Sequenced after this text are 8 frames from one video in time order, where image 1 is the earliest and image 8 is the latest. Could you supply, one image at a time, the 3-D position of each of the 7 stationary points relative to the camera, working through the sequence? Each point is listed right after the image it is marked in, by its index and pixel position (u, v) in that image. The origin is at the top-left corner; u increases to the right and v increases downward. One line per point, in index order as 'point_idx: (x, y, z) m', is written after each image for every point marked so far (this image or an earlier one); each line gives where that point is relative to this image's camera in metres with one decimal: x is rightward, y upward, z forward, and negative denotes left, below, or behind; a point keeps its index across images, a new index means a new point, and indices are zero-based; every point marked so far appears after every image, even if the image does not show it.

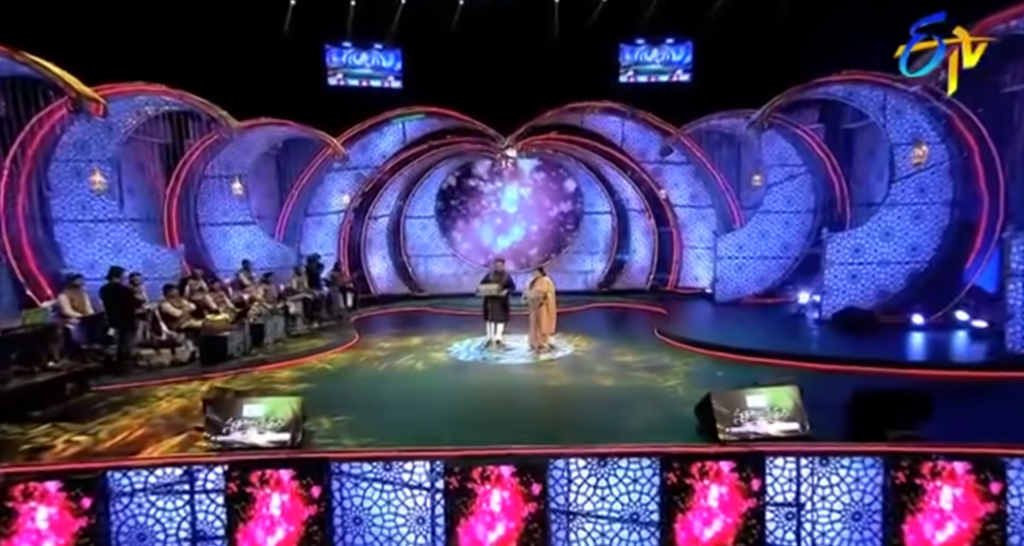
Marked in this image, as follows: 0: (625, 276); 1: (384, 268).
0: (+3.1, -0.1, +14.6) m
1: (-3.5, +0.1, +14.6) m
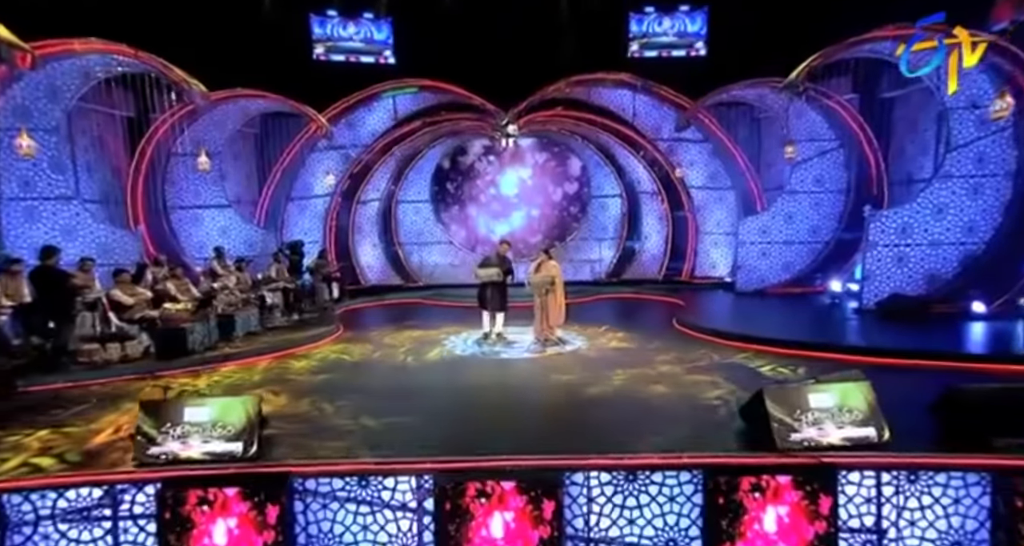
0: (+3.1, +0.2, +13.5) m
1: (-3.5, +0.4, +13.5) m
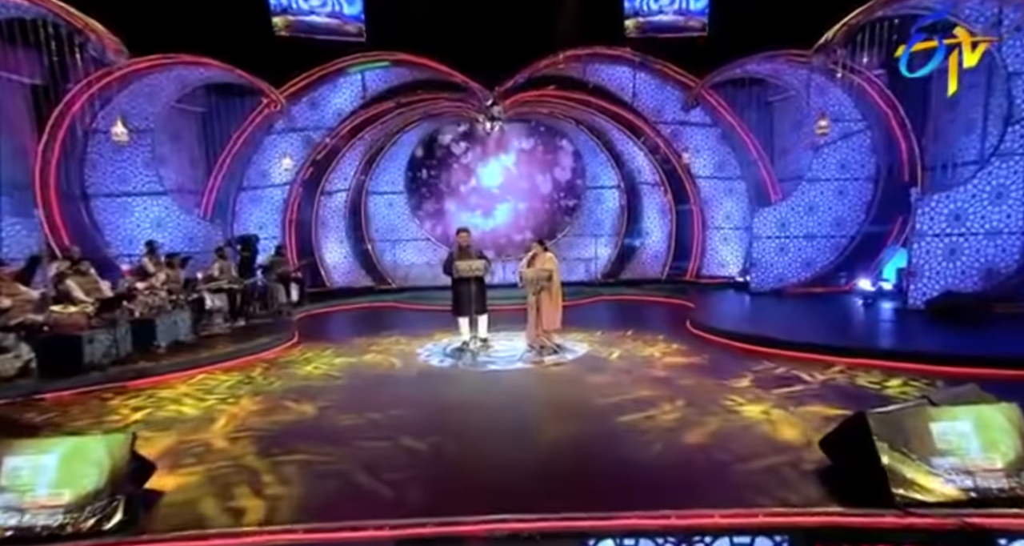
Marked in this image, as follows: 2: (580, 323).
0: (+2.8, +0.2, +12.1) m
1: (-3.8, +0.4, +11.9) m
2: (+1.2, -0.9, +9.6) m
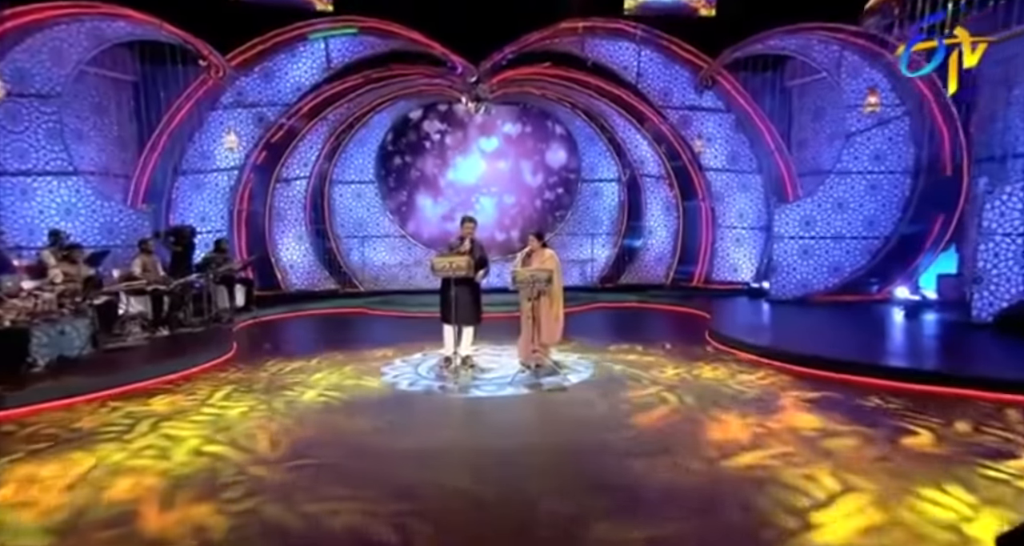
0: (+2.5, +0.1, +10.7) m
1: (-4.1, +0.3, +10.3) m
2: (+1.0, -1.0, +8.1) m
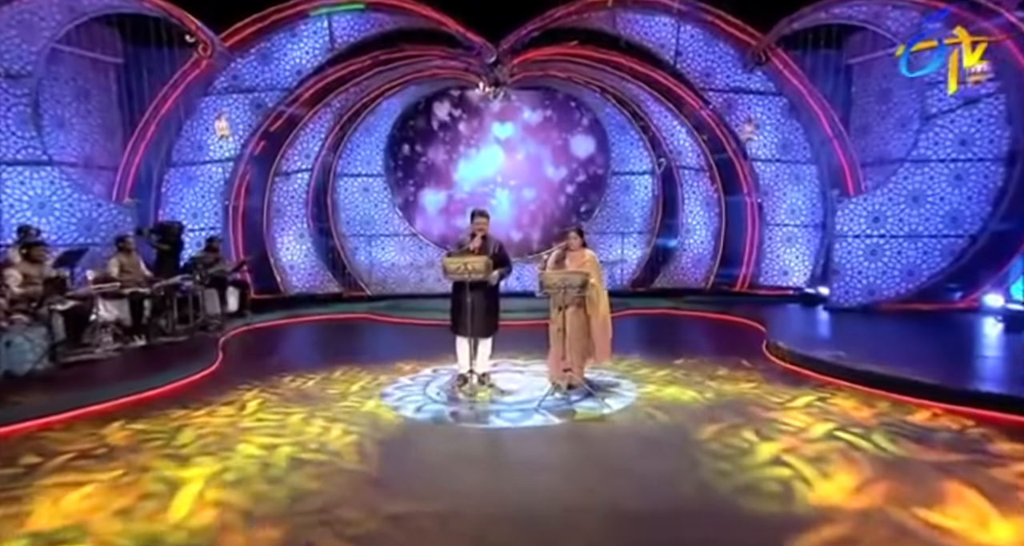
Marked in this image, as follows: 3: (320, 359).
0: (+2.8, +0.1, +9.6) m
1: (-3.7, +0.3, +9.4) m
2: (+1.3, -1.0, +7.1) m
3: (-2.5, -1.1, +7.0) m
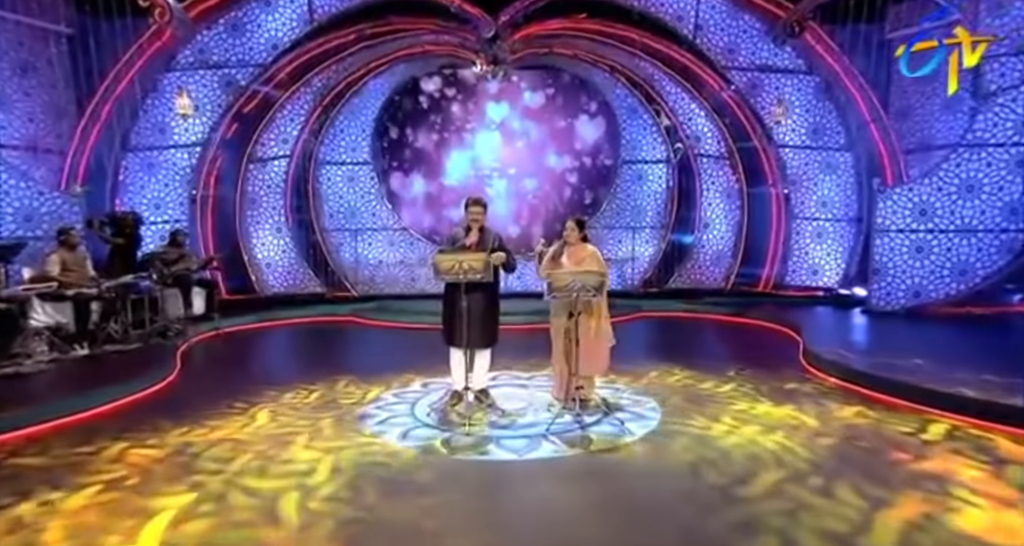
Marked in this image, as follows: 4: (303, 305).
0: (+2.9, +0.1, +8.8) m
1: (-3.7, +0.3, +8.5) m
2: (+1.3, -1.0, +6.2) m
3: (-2.5, -1.1, +6.1) m
4: (-3.2, -0.5, +8.3) m
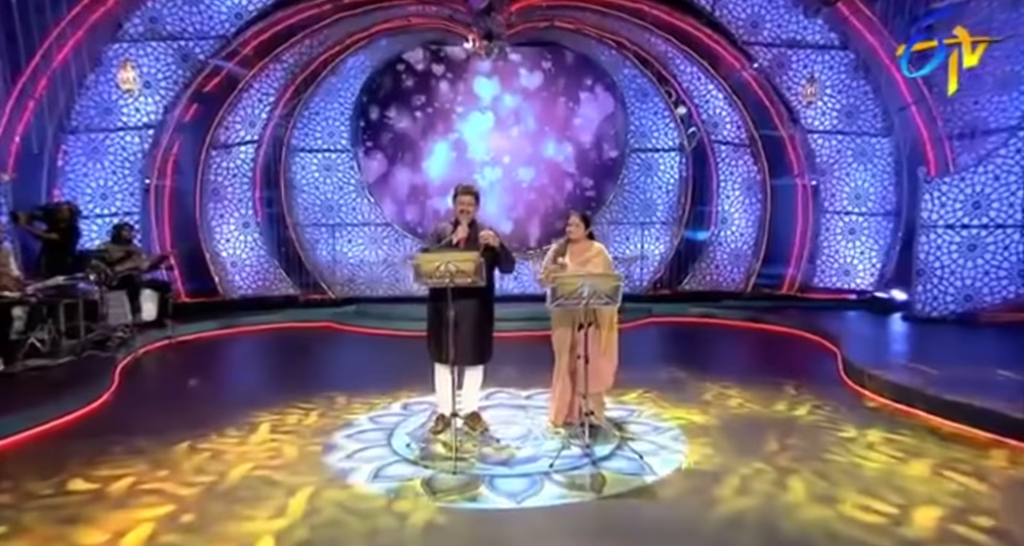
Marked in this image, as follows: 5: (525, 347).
0: (+2.8, +0.1, +7.9) m
1: (-3.7, +0.3, +7.6) m
2: (+1.3, -1.0, +5.4) m
3: (-2.5, -1.1, +5.2) m
4: (-3.2, -0.5, +7.4) m
5: (+0.1, -0.9, +6.4) m
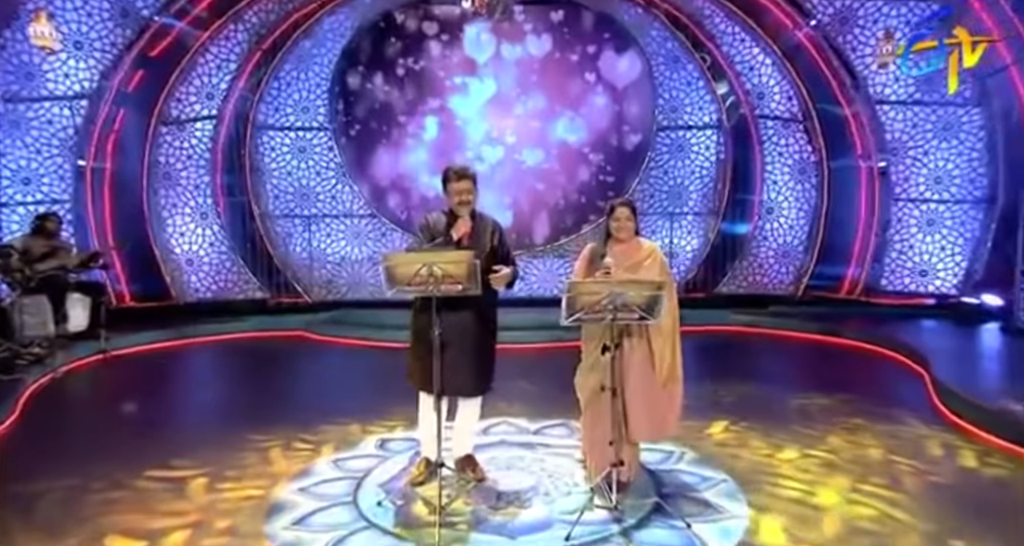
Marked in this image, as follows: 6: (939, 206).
0: (+2.9, +0.1, +6.7) m
1: (-3.7, +0.3, +6.4) m
2: (+1.3, -1.0, +4.2) m
3: (-2.5, -1.1, +4.0) m
4: (-3.2, -0.5, +6.2) m
5: (+0.2, -0.9, +5.2) m
6: (+4.8, +0.8, +6.1) m
